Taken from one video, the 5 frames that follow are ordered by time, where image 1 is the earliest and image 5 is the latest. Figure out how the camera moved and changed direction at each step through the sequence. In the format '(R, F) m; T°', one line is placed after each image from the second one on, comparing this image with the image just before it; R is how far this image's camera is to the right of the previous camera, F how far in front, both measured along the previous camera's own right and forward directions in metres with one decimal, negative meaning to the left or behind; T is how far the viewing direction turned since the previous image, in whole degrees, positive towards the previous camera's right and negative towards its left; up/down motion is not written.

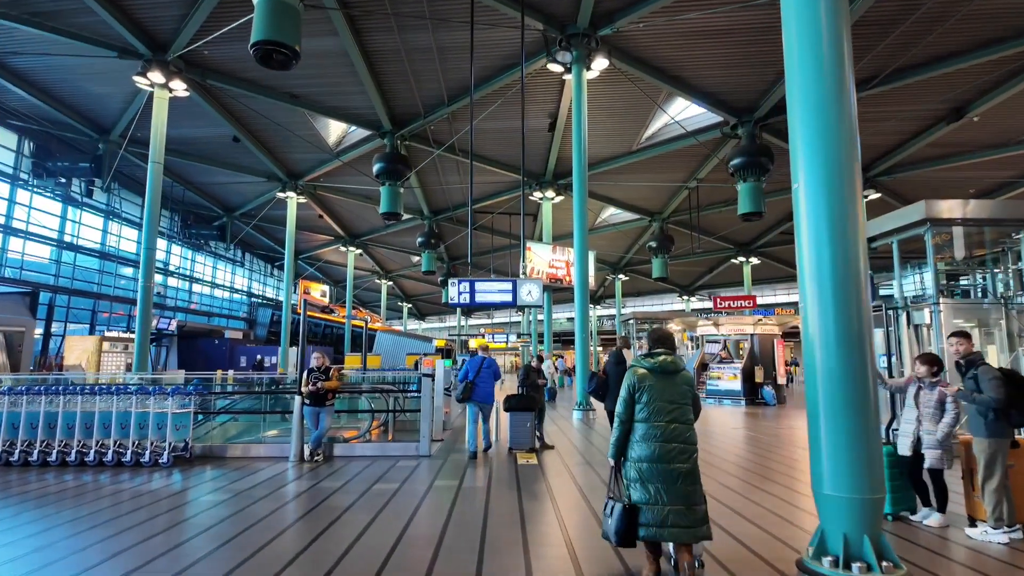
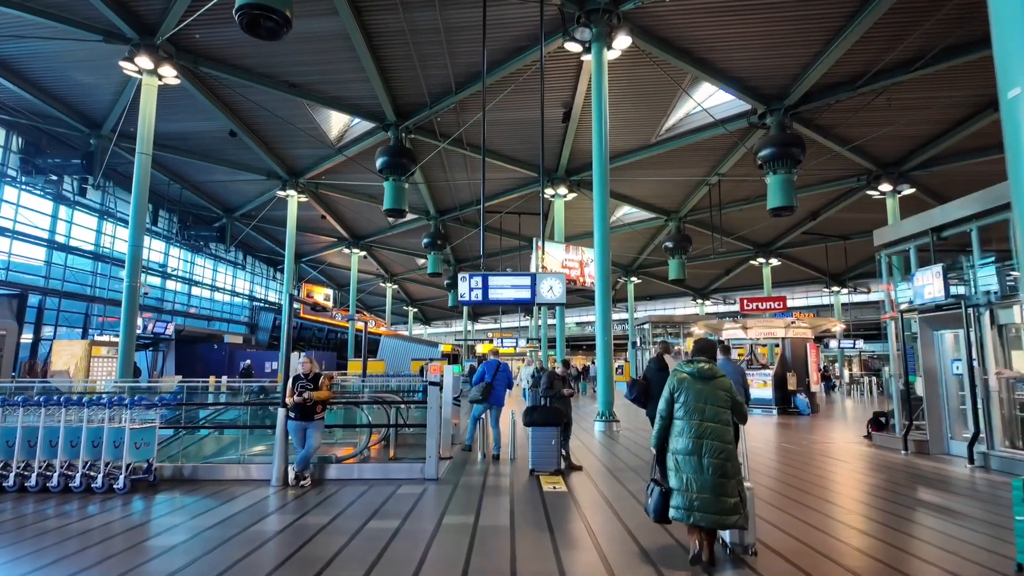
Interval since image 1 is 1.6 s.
(-0.2, +0.9) m; -1°
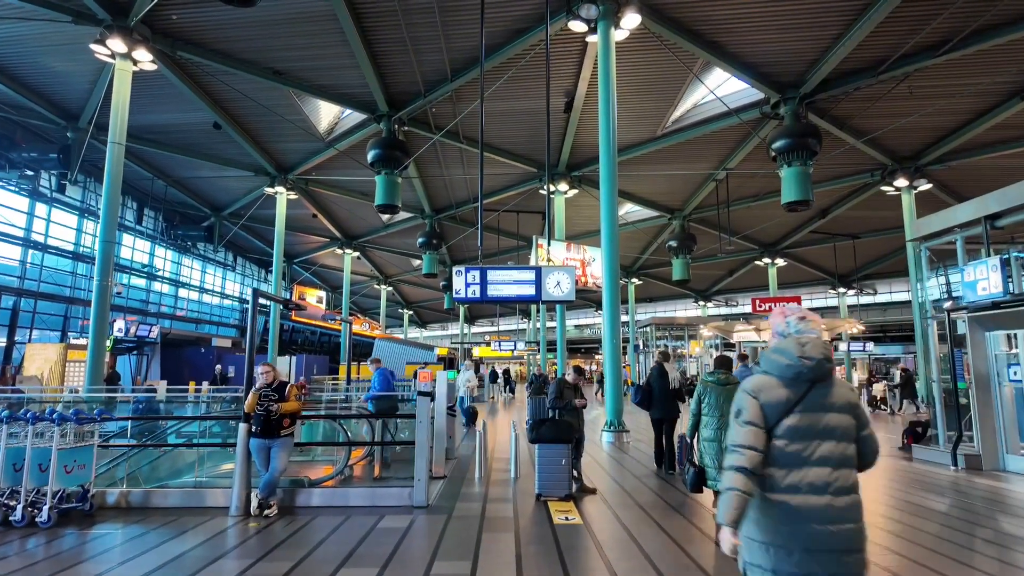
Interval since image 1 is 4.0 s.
(-0.1, +0.7) m; 0°
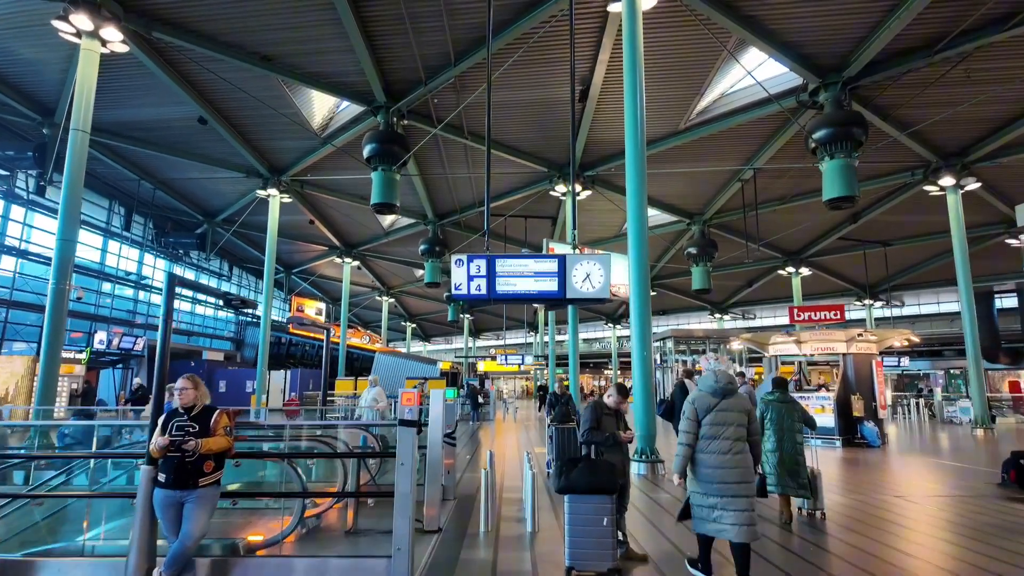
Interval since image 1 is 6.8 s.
(-0.1, +1.2) m; -1°
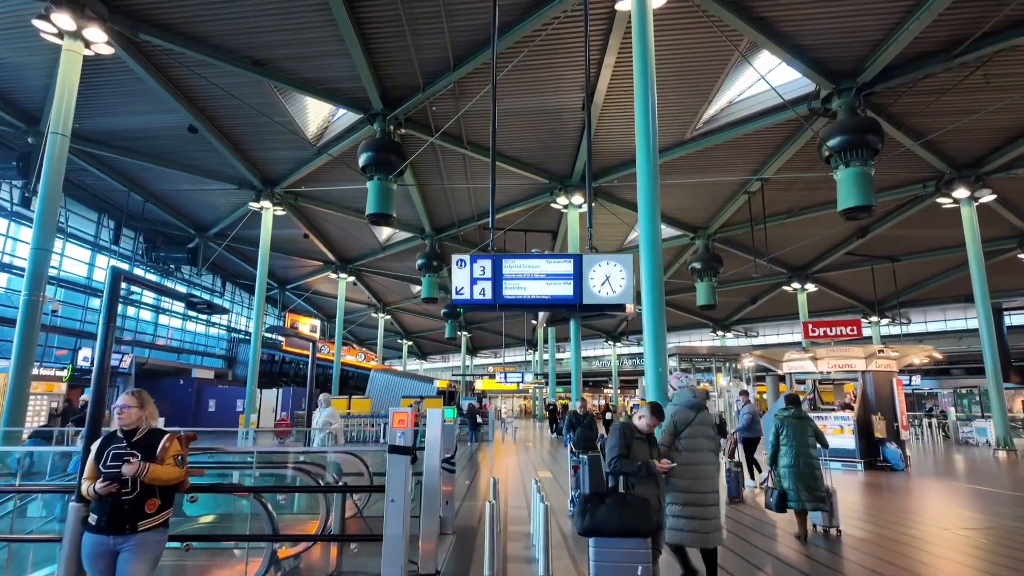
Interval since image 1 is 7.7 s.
(-0.1, +0.5) m; 0°
